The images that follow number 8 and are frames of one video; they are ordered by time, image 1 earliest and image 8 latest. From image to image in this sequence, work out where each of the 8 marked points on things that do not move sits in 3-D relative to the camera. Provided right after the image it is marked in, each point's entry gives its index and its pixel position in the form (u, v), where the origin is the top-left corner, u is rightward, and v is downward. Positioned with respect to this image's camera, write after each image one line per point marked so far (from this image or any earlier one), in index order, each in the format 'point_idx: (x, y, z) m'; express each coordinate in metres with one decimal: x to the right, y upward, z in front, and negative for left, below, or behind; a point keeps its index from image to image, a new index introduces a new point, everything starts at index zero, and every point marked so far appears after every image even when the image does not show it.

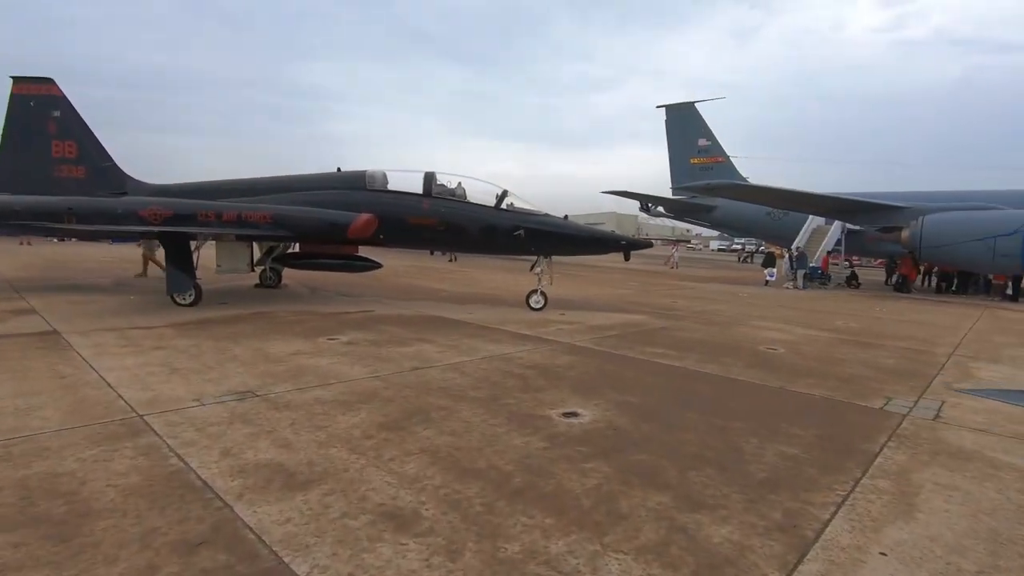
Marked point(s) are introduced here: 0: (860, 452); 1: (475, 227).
0: (+2.3, -1.1, +3.6) m
1: (-0.7, +1.1, +9.5) m
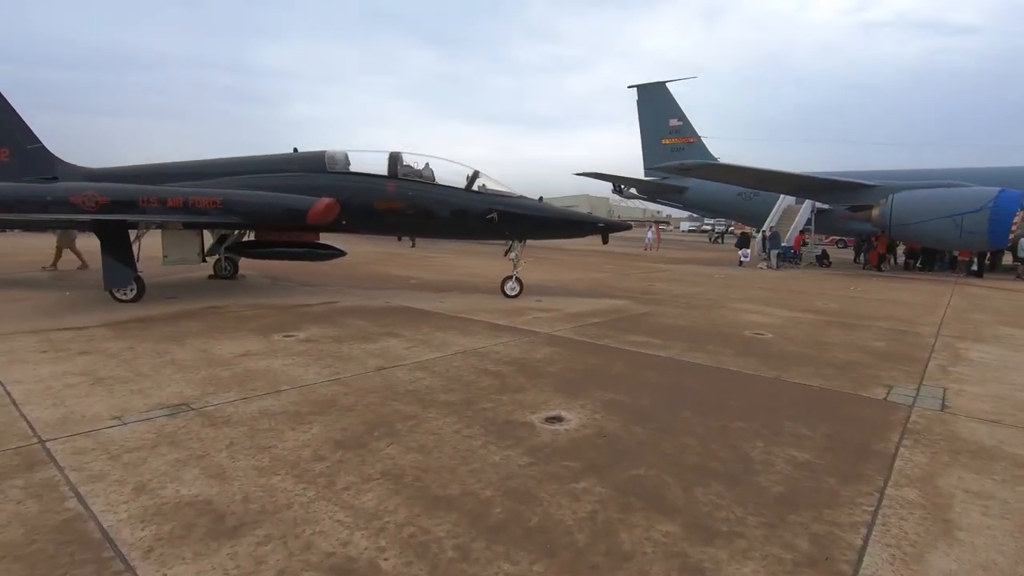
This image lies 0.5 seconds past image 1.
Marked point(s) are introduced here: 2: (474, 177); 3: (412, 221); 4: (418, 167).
0: (+2.2, -1.0, +3.2) m
1: (-1.1, +1.3, +9.0) m
2: (-0.7, +1.9, +9.3) m
3: (-1.7, +1.1, +9.0) m
4: (-1.6, +2.1, +9.2) m
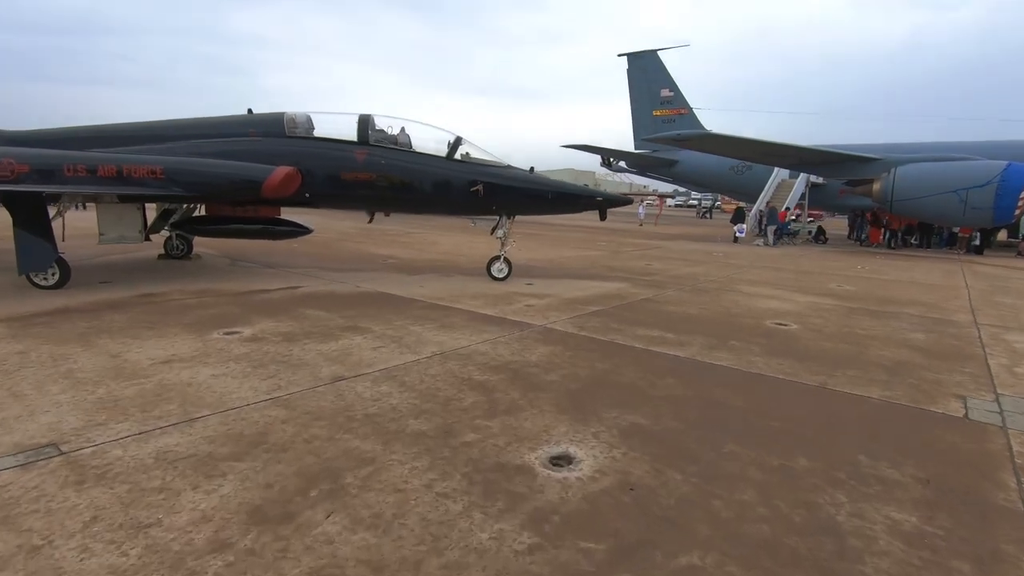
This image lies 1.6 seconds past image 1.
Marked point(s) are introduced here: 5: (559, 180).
0: (+2.2, -1.0, +2.4) m
1: (-1.3, +1.6, +7.9) m
2: (-0.9, +2.2, +8.2) m
3: (-1.9, +1.4, +7.9) m
4: (-1.8, +2.3, +8.0) m
5: (+0.7, +1.7, +8.4) m
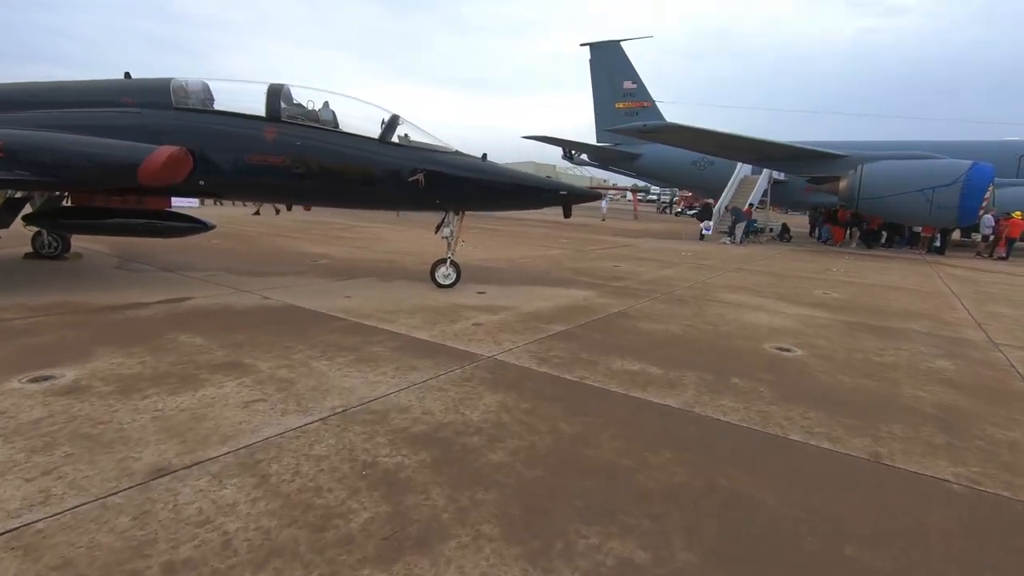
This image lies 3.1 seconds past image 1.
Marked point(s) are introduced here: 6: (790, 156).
0: (+1.9, -1.2, +1.2) m
1: (-2.0, +1.5, +6.4) m
2: (-1.5, +2.1, +6.8) m
3: (-2.5, +1.3, +6.4) m
4: (-2.5, +2.2, +6.6) m
5: (0.0, +1.6, +7.1) m
6: (+10.2, +4.8, +19.6) m
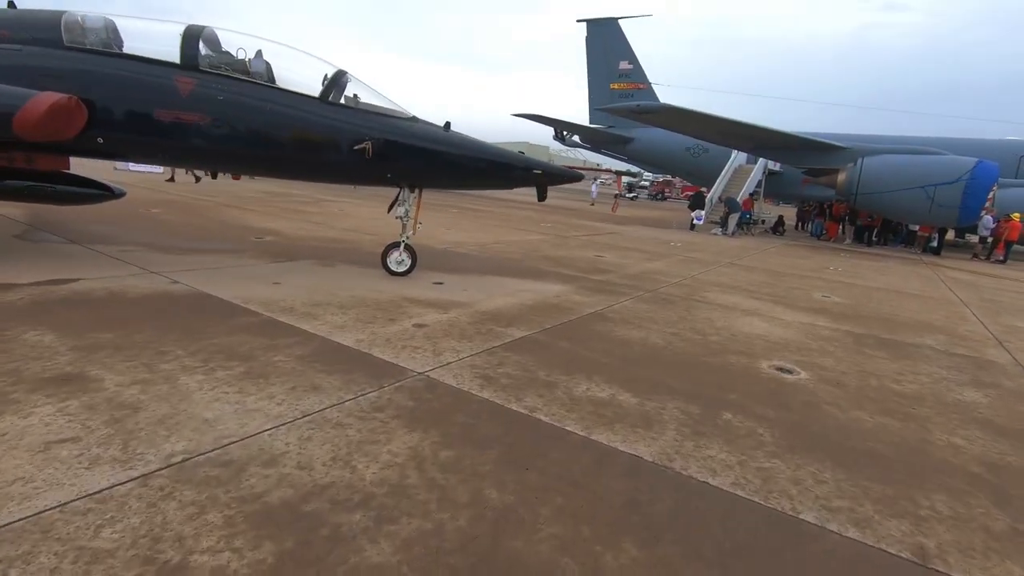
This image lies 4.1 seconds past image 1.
0: (+1.6, -1.4, +0.4) m
1: (-2.3, +1.6, +5.4) m
2: (-1.9, +2.2, +5.8) m
3: (-2.9, +1.4, +5.4) m
4: (-2.8, +2.4, +5.5) m
5: (-0.4, +1.7, +6.2) m
6: (+9.7, +5.0, +18.8) m
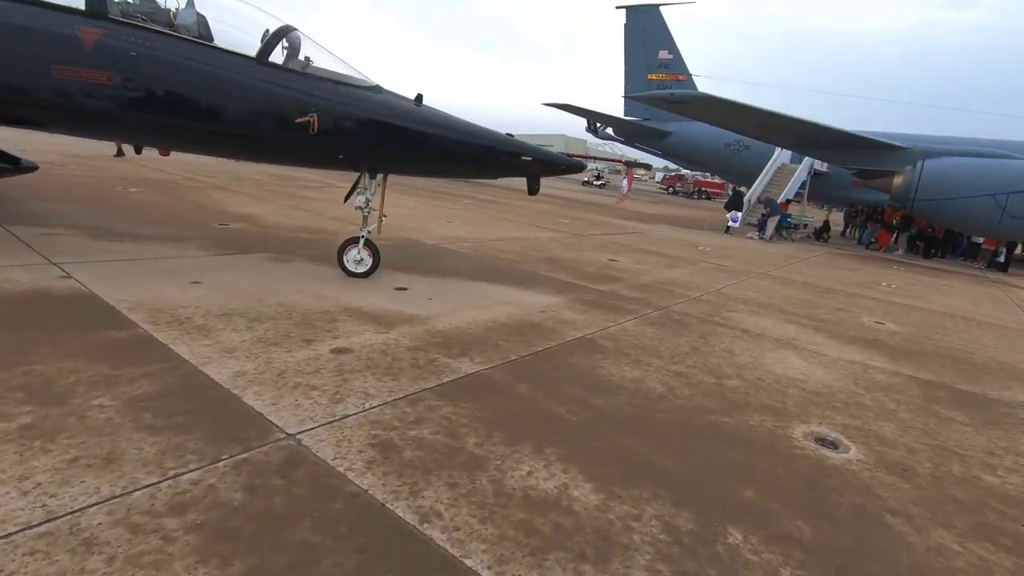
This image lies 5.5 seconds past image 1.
0: (+0.9, -1.6, -0.7) m
1: (-2.5, +1.6, +4.5) m
2: (-2.0, +2.2, +4.7) m
3: (-3.1, +1.5, +4.4) m
4: (-2.9, +2.4, +4.5) m
5: (-0.5, +1.6, +5.1) m
6: (+10.4, +4.6, +17.0) m
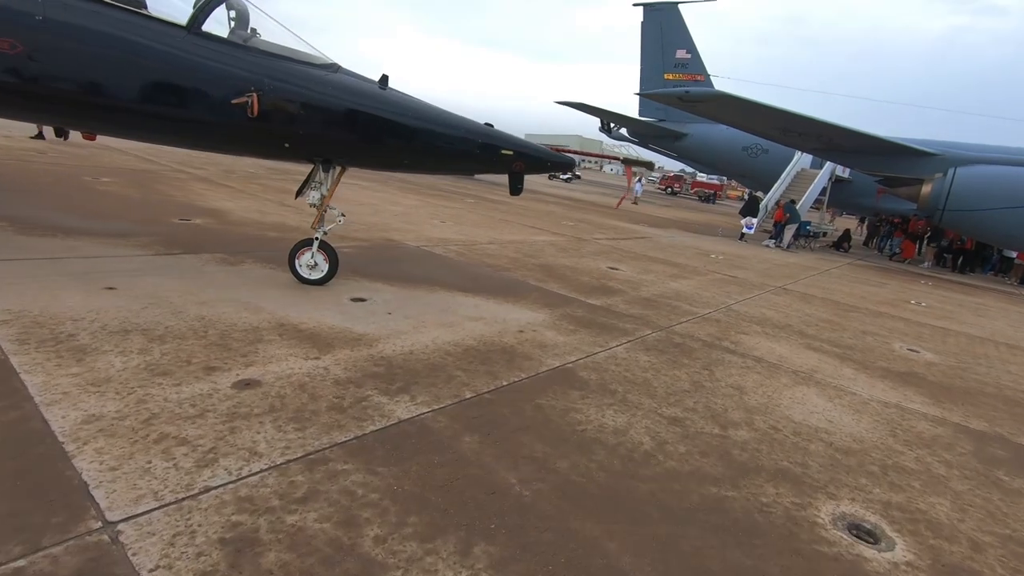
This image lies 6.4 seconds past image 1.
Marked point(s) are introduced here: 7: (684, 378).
0: (+0.5, -1.8, -1.5) m
1: (-2.7, +1.5, +3.8) m
2: (-2.2, +2.1, +4.1) m
3: (-3.3, +1.4, +3.8) m
4: (-3.1, +2.4, +3.9) m
5: (-0.7, +1.5, +4.4) m
6: (+10.6, +4.2, +16.1) m
7: (+1.2, -0.6, +3.8) m
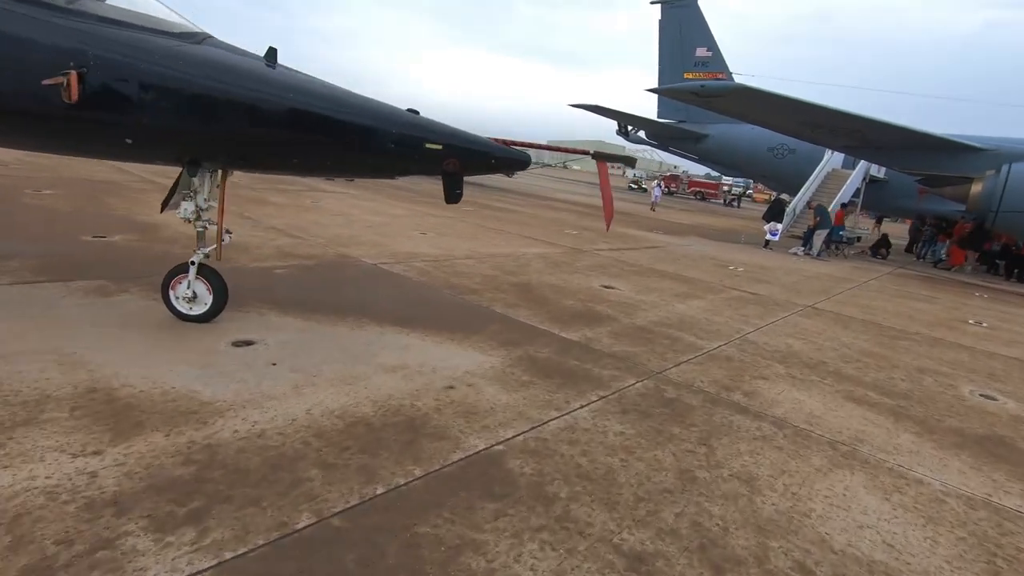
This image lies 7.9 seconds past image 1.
0: (-0.1, -2.0, -2.6) m
1: (-3.2, +1.3, +2.8) m
2: (-2.6, +1.9, +3.1) m
3: (-3.7, +1.2, +2.8) m
4: (-3.6, +2.1, +3.0) m
5: (-1.1, +1.3, +3.3) m
6: (+10.6, +3.9, +14.5) m
7: (+0.8, -0.9, +2.6) m
